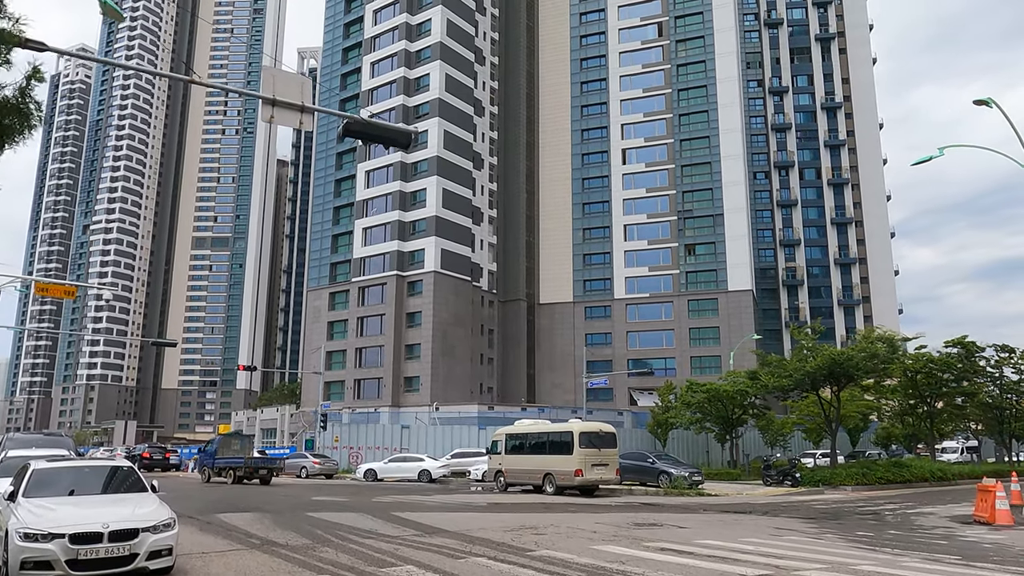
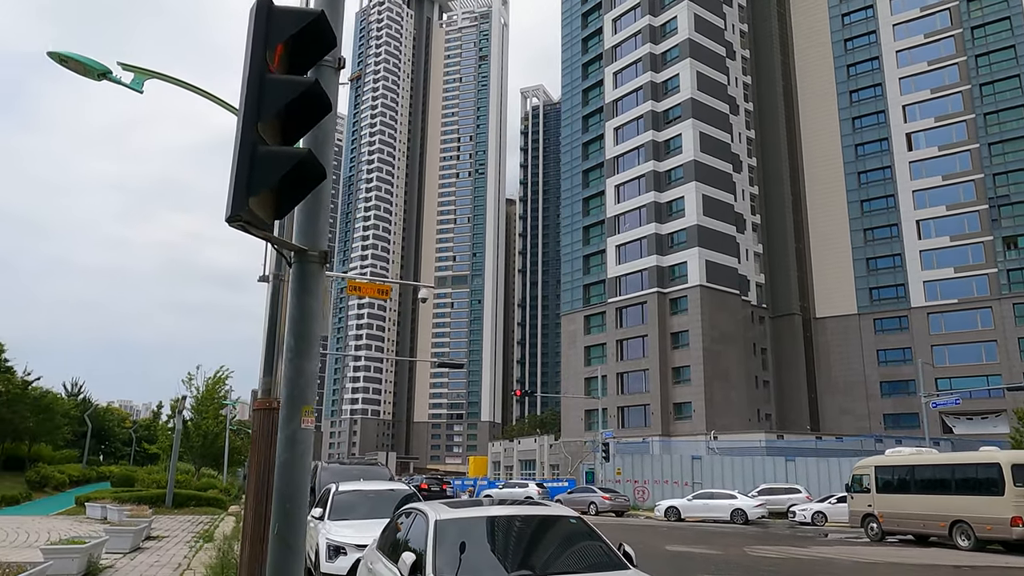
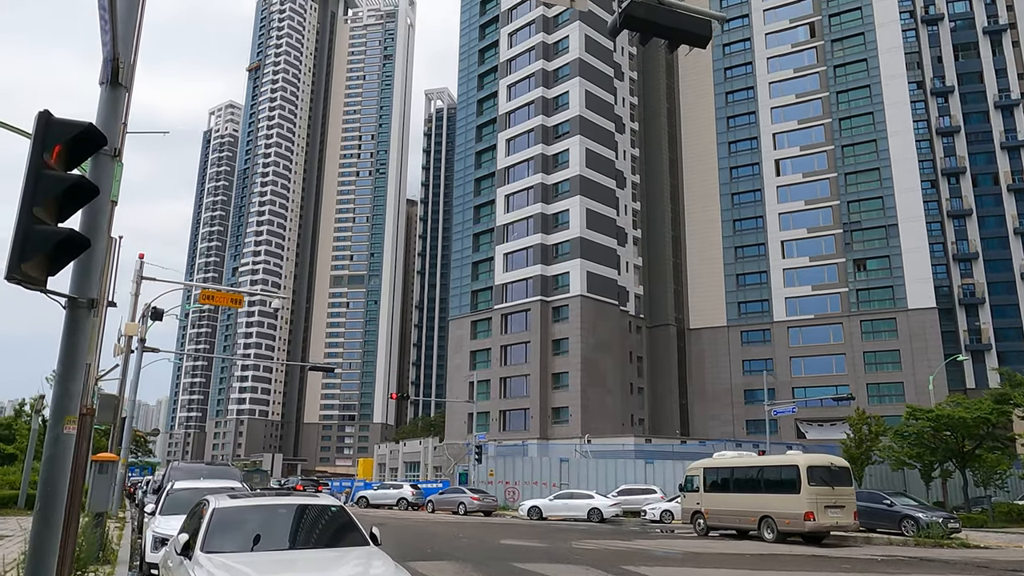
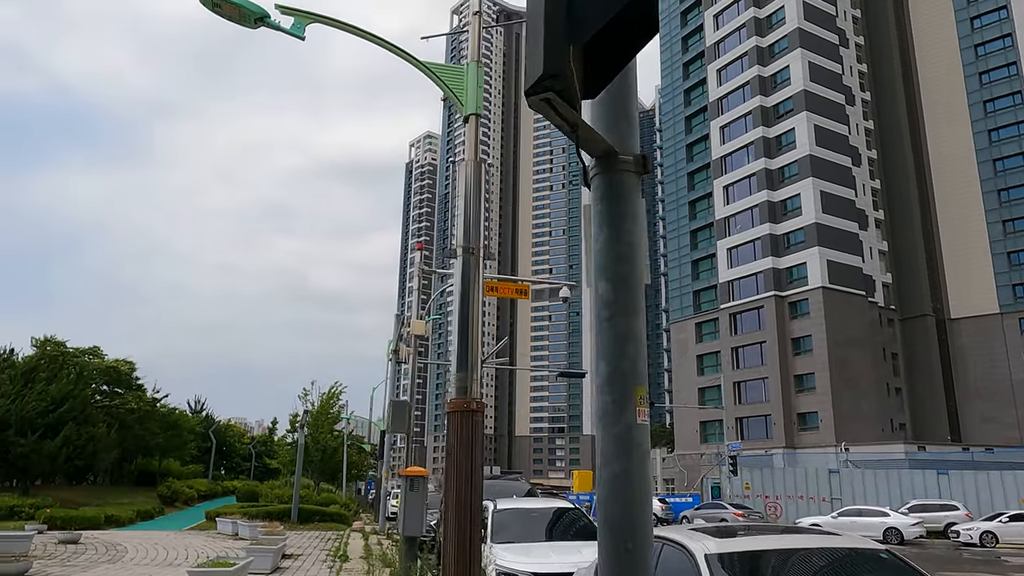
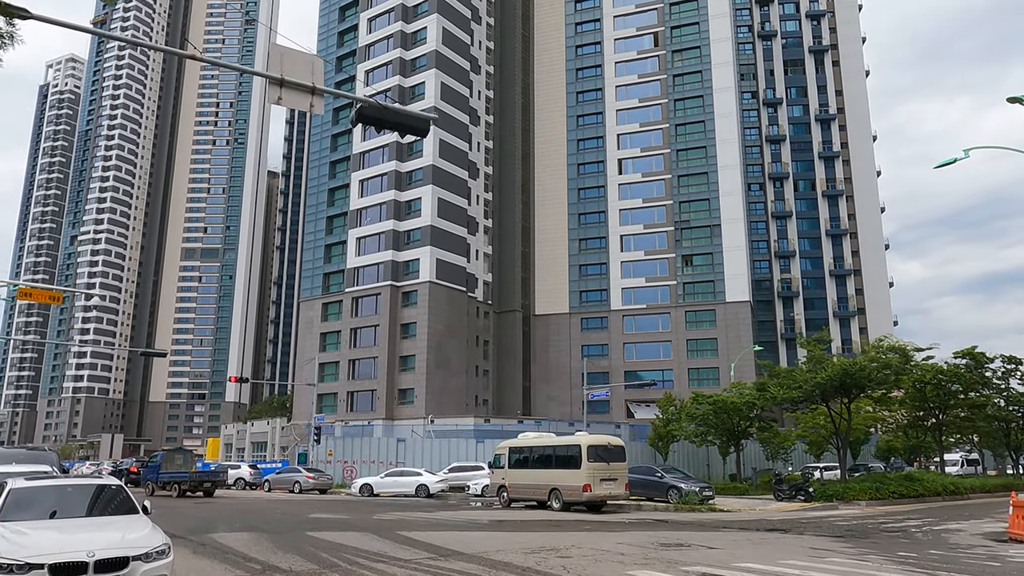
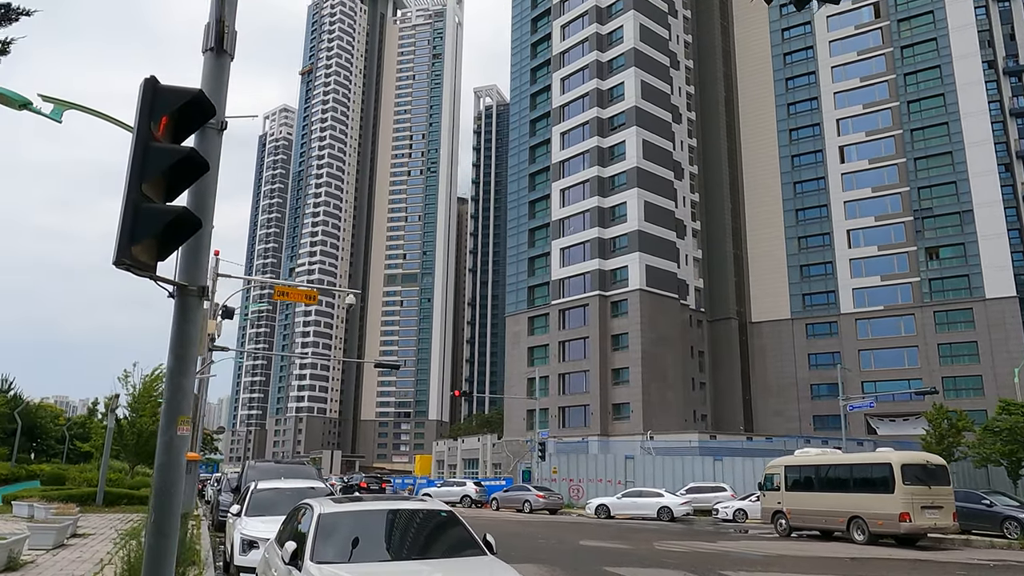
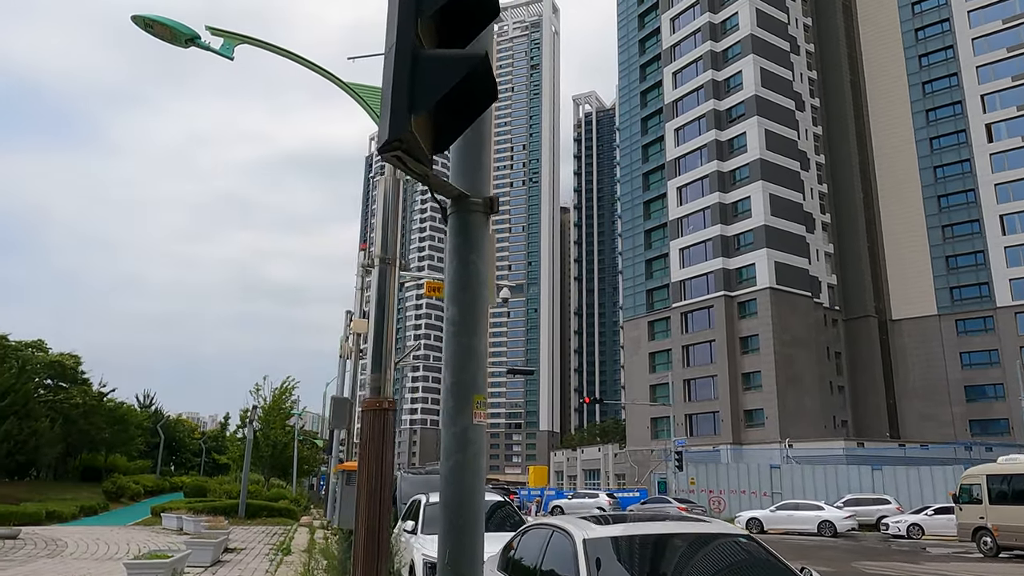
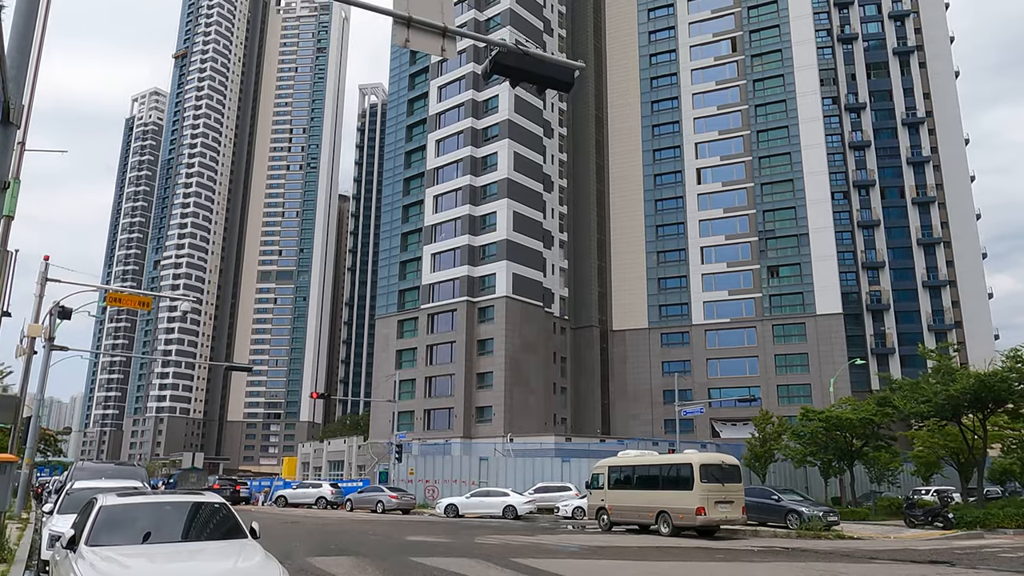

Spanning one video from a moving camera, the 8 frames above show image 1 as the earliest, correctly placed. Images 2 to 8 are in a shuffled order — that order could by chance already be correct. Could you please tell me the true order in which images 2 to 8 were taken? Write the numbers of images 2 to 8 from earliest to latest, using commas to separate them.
5, 8, 3, 6, 2, 7, 4
